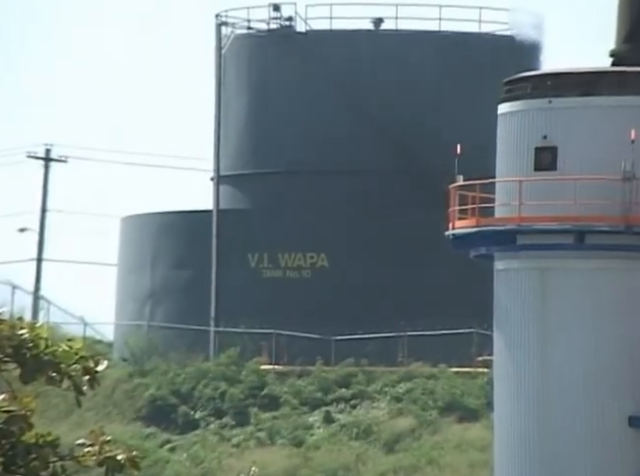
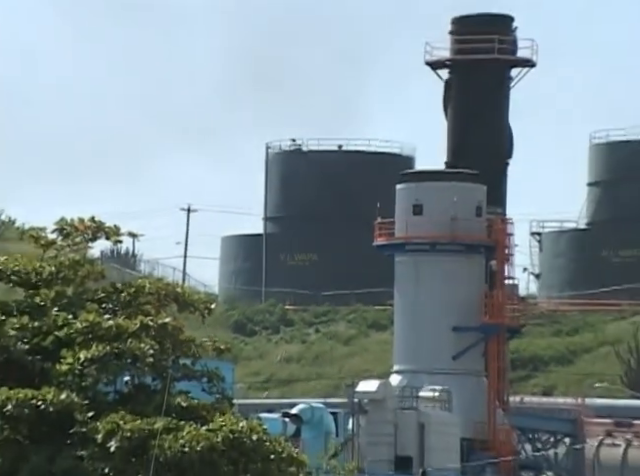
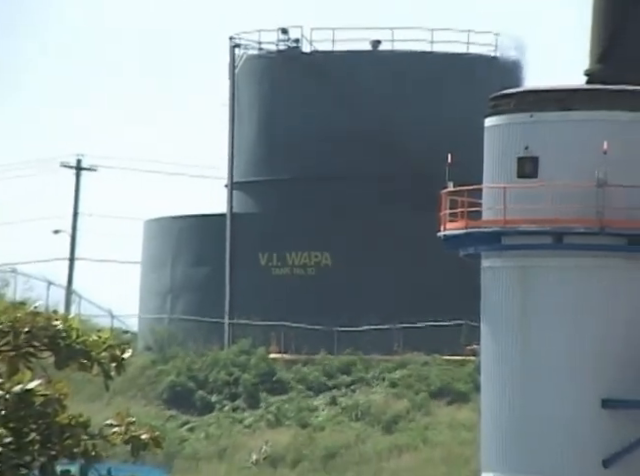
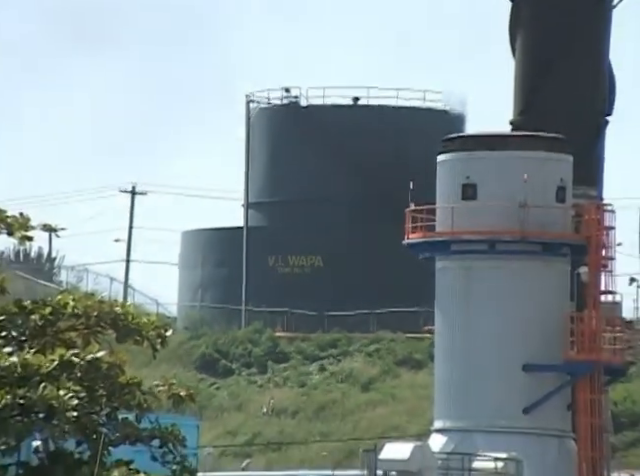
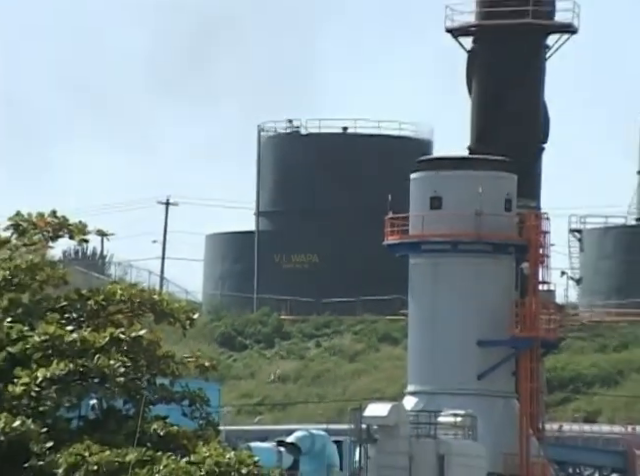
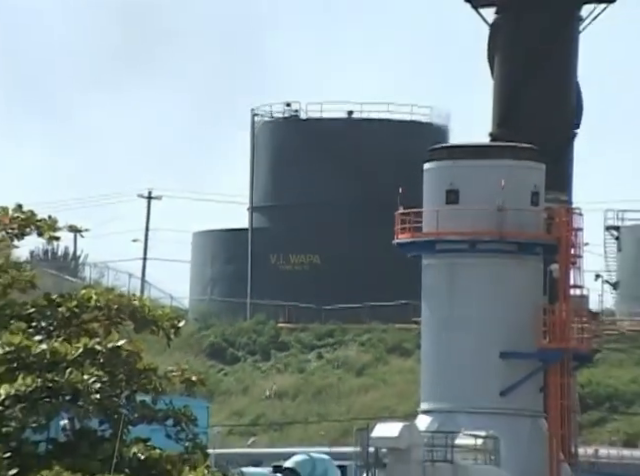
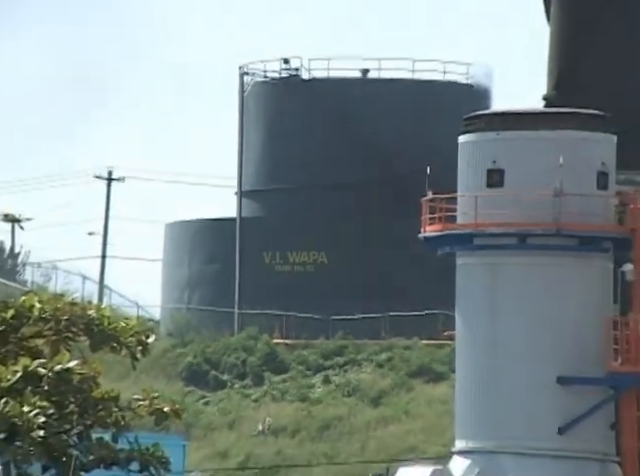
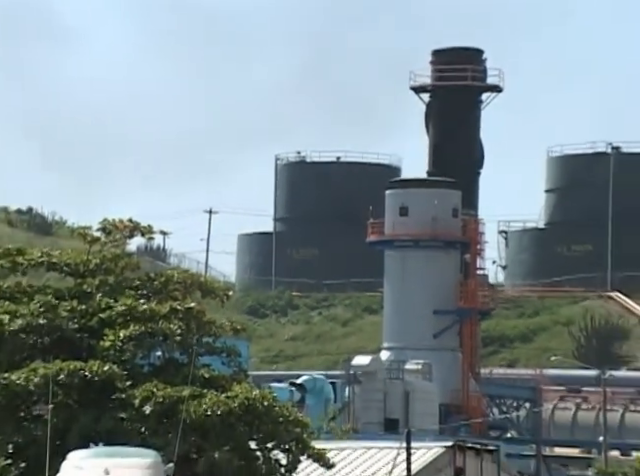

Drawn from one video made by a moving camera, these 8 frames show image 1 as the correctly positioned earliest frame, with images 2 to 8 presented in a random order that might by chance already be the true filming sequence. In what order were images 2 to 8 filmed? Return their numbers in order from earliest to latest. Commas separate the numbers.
3, 7, 4, 6, 5, 2, 8
